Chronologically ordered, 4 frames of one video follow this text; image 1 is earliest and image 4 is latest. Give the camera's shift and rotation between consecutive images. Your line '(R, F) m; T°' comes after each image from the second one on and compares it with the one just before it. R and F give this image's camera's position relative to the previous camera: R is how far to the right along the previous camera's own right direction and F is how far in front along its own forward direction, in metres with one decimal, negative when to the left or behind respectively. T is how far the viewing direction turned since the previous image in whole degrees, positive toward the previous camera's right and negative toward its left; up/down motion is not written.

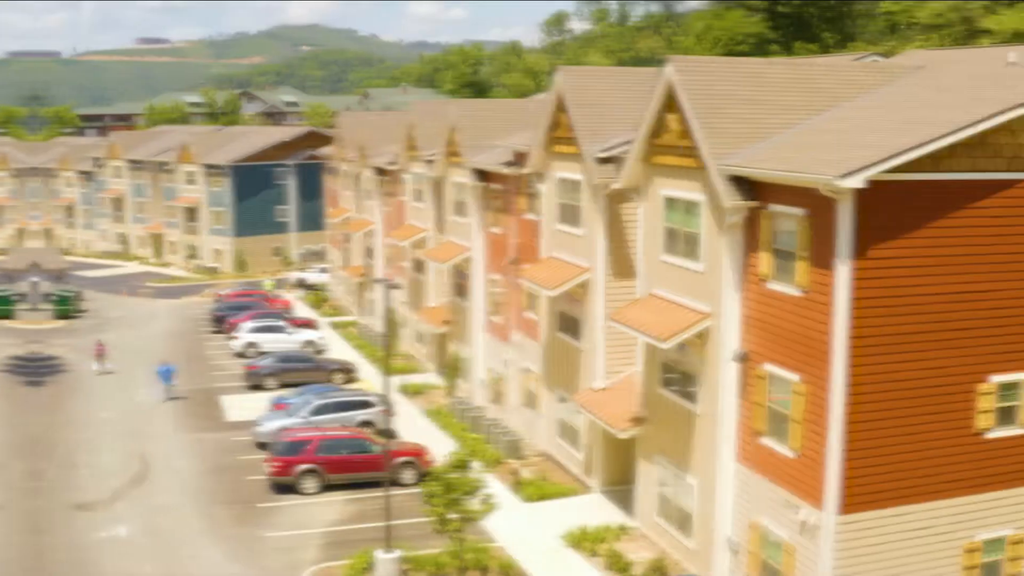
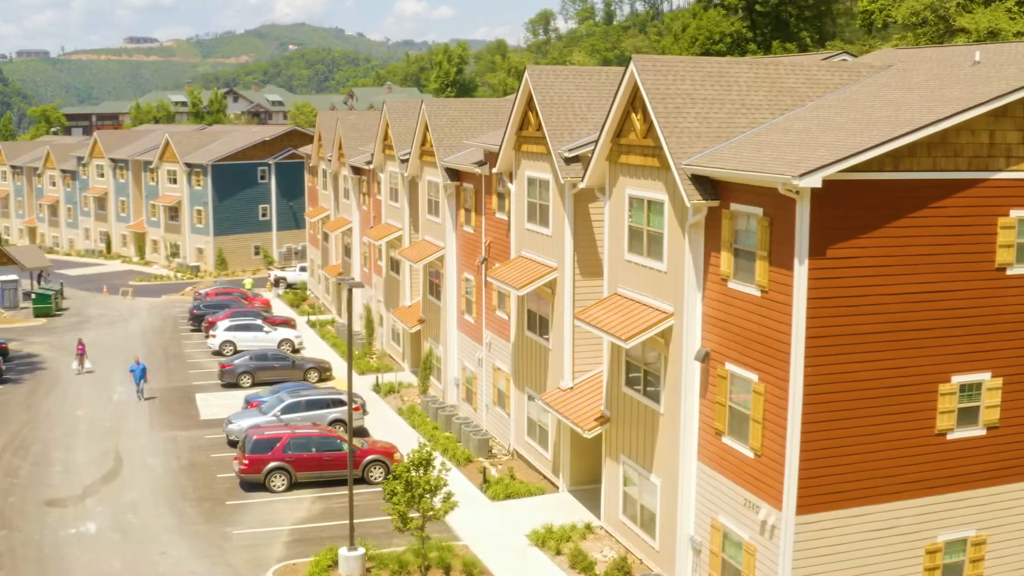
(+0.3, -0.1) m; +1°
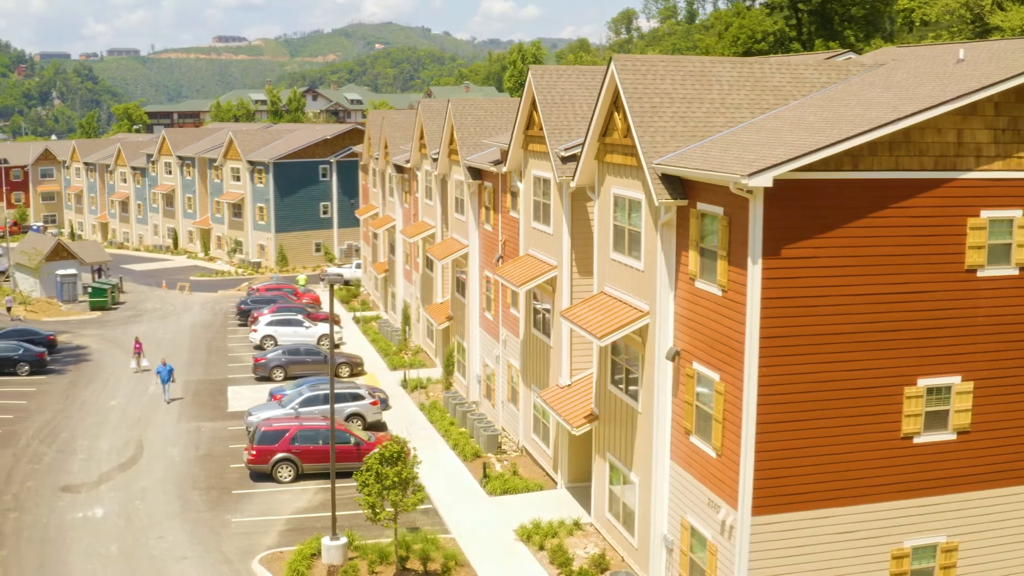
(+1.3, -0.2) m; -3°
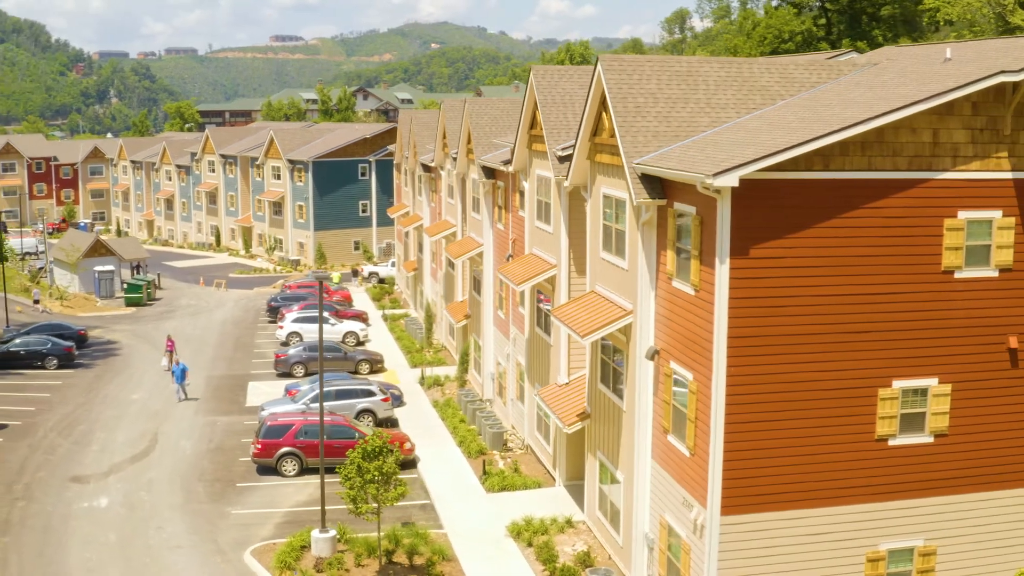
(+0.9, -0.1) m; -2°
